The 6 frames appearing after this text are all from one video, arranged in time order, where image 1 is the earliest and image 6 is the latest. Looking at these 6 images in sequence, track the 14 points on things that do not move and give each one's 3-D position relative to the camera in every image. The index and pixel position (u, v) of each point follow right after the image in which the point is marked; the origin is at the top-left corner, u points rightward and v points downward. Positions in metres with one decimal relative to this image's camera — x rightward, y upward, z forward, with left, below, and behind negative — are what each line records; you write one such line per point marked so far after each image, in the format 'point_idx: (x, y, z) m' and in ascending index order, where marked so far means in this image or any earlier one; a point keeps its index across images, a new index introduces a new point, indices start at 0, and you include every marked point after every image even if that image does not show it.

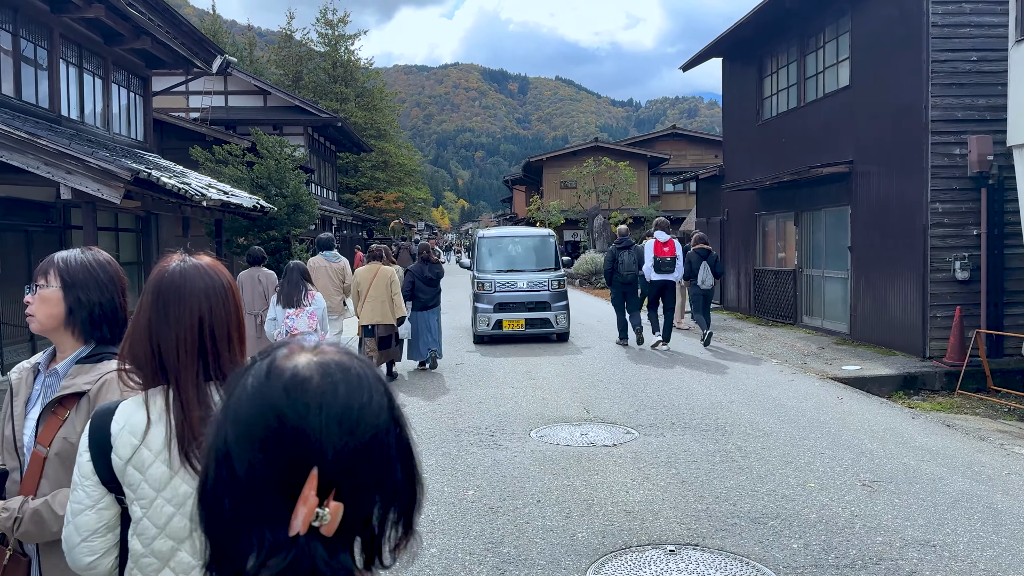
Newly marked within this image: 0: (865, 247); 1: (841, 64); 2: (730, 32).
0: (+4.1, +0.5, +9.2) m
1: (+4.1, +2.8, +9.7) m
2: (+3.4, +3.9, +12.1) m
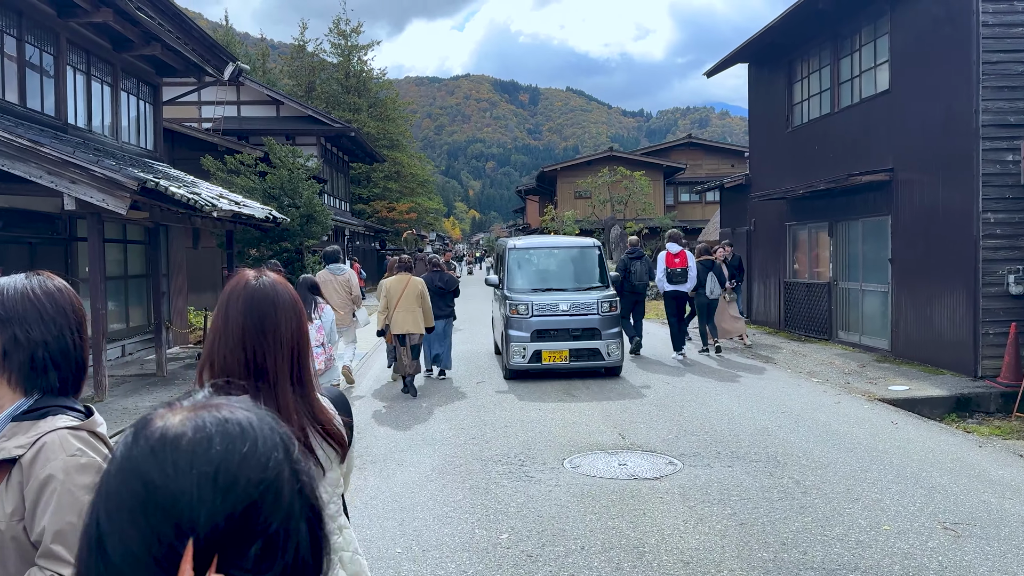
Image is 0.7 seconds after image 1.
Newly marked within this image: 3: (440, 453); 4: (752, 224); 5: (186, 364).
0: (+4.4, +0.3, +8.7) m
1: (+4.3, +2.6, +9.3) m
2: (+3.7, +3.7, +11.7) m
3: (-0.5, -1.1, +5.4) m
4: (+3.9, +1.1, +12.9) m
5: (-4.2, -1.0, +10.2) m
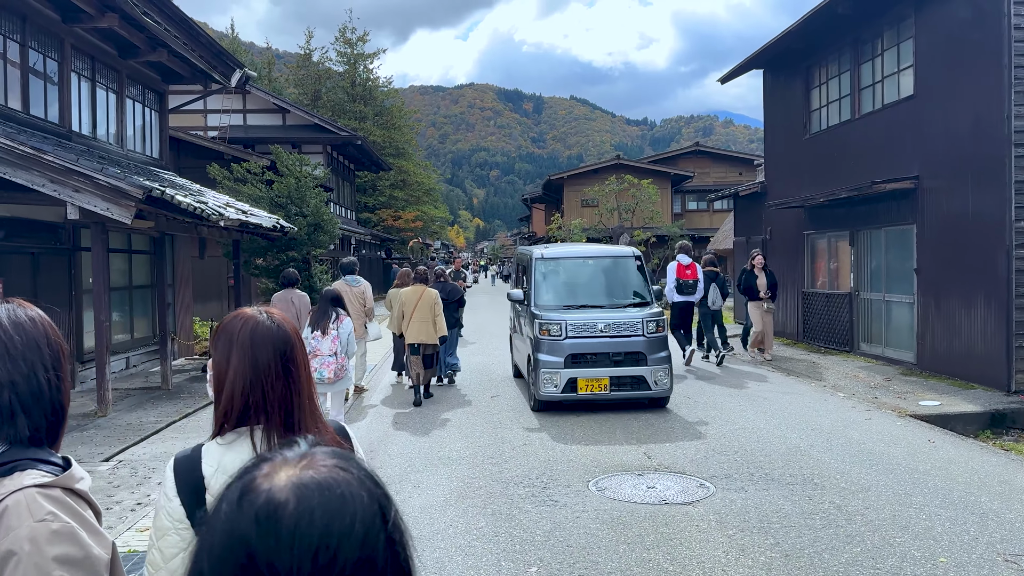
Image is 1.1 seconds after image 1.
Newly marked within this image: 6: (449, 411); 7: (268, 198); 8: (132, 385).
0: (+4.5, +0.2, +8.5) m
1: (+4.5, +2.5, +9.0) m
2: (+3.8, +3.6, +11.5) m
3: (-0.4, -1.2, +5.1) m
4: (+4.1, +0.9, +12.7) m
5: (-4.1, -1.1, +10.0) m
6: (-0.6, -1.2, +7.5) m
7: (-4.2, +1.6, +13.4) m
8: (-4.5, -1.1, +9.3) m
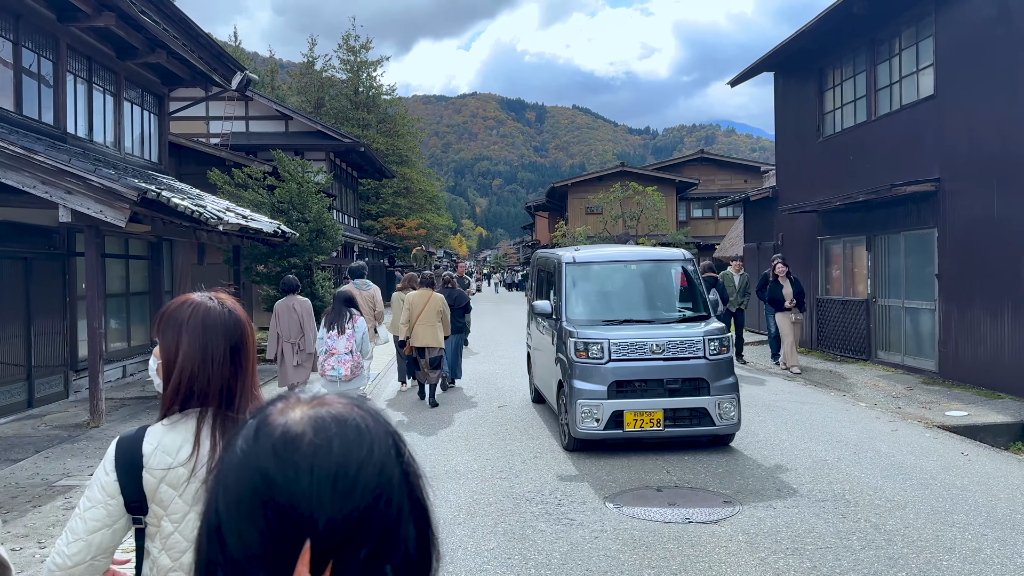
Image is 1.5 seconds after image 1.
0: (+4.6, +0.1, +8.2) m
1: (+4.6, +2.4, +8.8) m
2: (+3.9, +3.5, +11.2) m
3: (-0.3, -1.2, +4.8) m
4: (+4.2, +0.8, +12.4) m
5: (-4.0, -1.2, +9.7) m
6: (-0.5, -1.2, +7.2) m
7: (-4.1, +1.4, +13.2) m
8: (-4.4, -1.2, +9.1) m
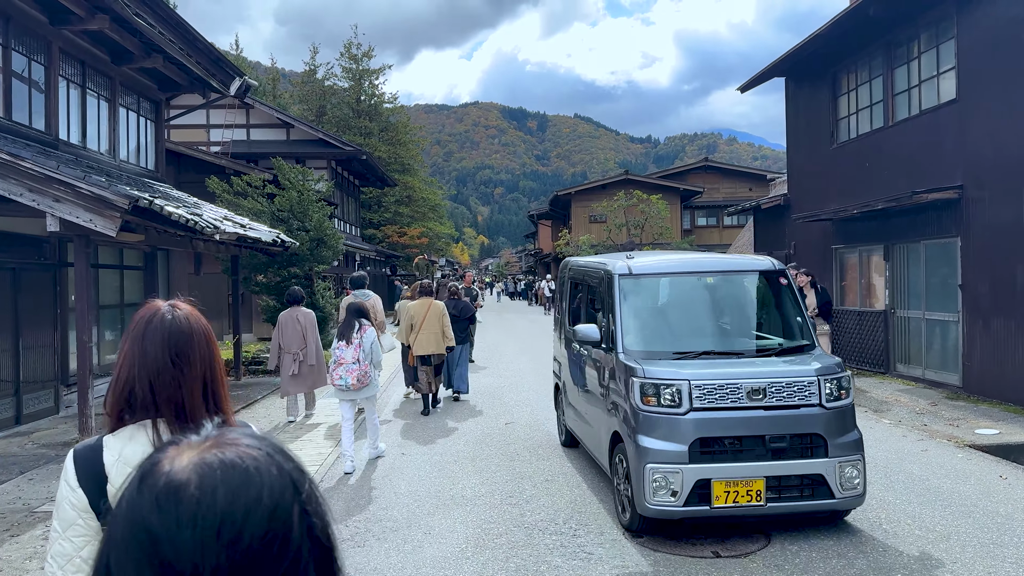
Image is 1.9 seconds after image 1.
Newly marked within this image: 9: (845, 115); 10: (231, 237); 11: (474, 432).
0: (+4.7, 0.0, +7.9) m
1: (+4.6, +2.3, +8.5) m
2: (+4.0, +3.3, +10.9) m
3: (-0.2, -1.3, +4.5) m
4: (+4.3, +0.6, +12.1) m
5: (-3.9, -1.3, +9.4) m
6: (-0.5, -1.3, +6.9) m
7: (-4.0, +1.3, +12.9) m
8: (-4.4, -1.4, +8.8) m
9: (+4.5, +2.3, +10.6) m
10: (-3.2, +0.6, +9.0) m
11: (-0.3, -1.3, +7.0) m
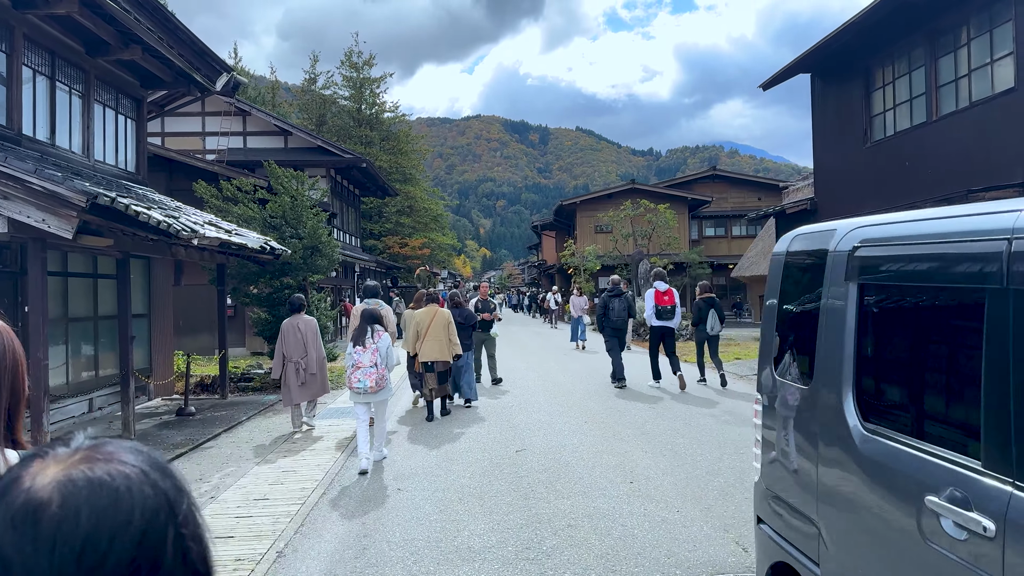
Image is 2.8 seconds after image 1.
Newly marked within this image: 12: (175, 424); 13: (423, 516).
0: (+4.8, -0.1, +7.0) m
1: (+4.7, +2.2, +7.7) m
2: (+4.1, +3.2, +10.2) m
3: (-0.1, -1.3, +3.7) m
4: (+4.4, +0.5, +11.3) m
5: (-3.8, -1.5, +8.6) m
6: (-0.4, -1.4, +6.1) m
7: (-3.9, +1.1, +12.1) m
8: (-4.3, -1.5, +7.9) m
9: (+4.6, +2.2, +9.8) m
10: (-3.1, +0.5, +8.2) m
11: (-0.2, -1.4, +6.2) m
12: (-3.6, -1.5, +8.4) m
13: (-0.5, -1.4, +4.6) m
